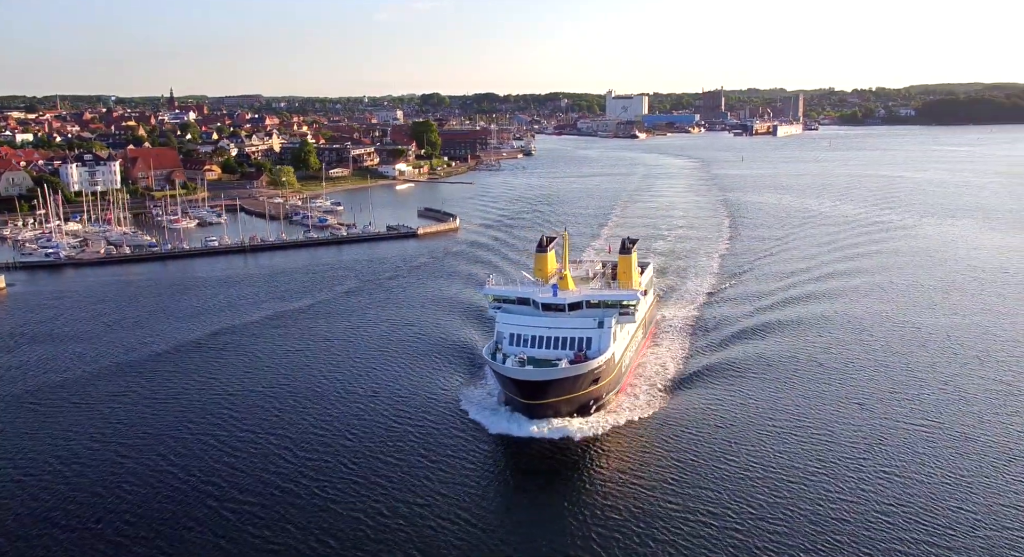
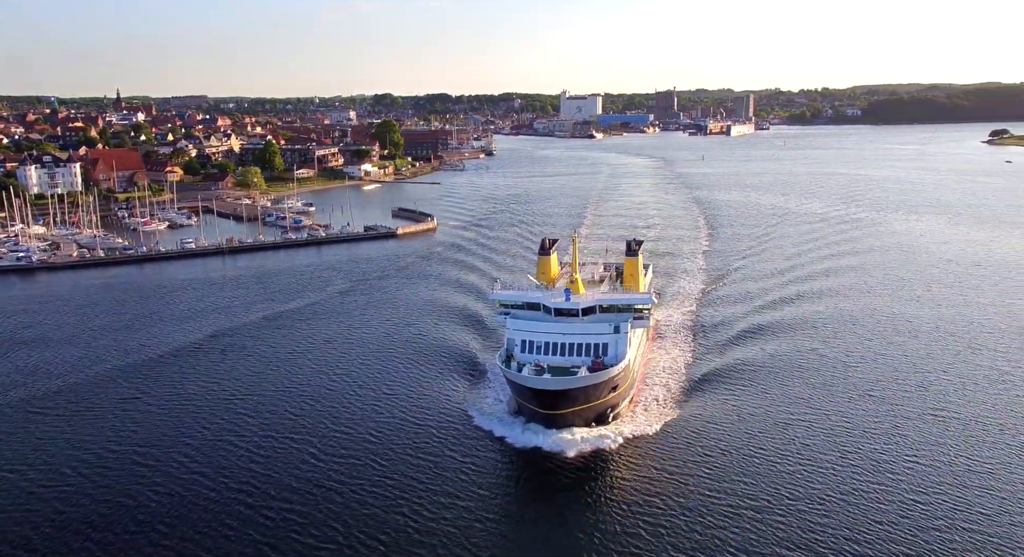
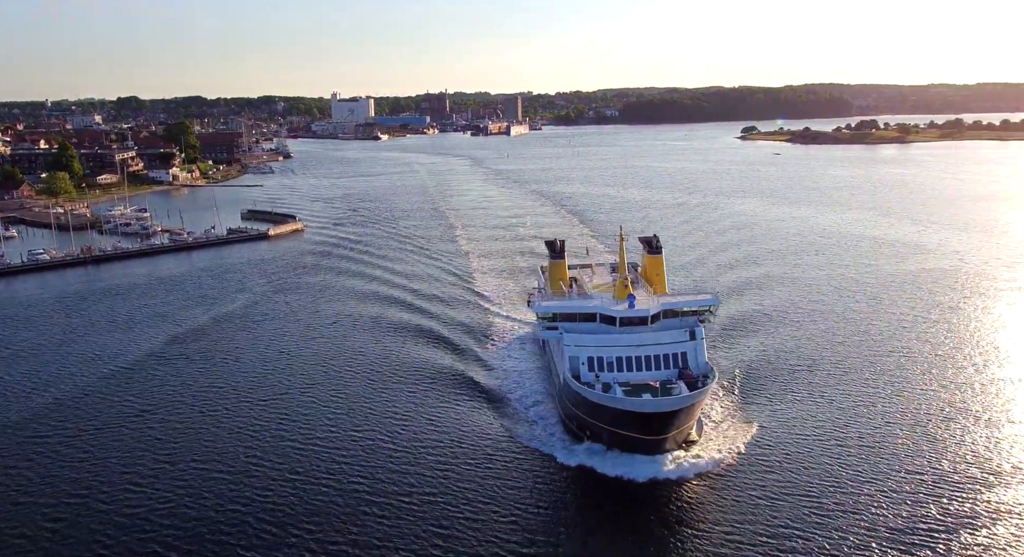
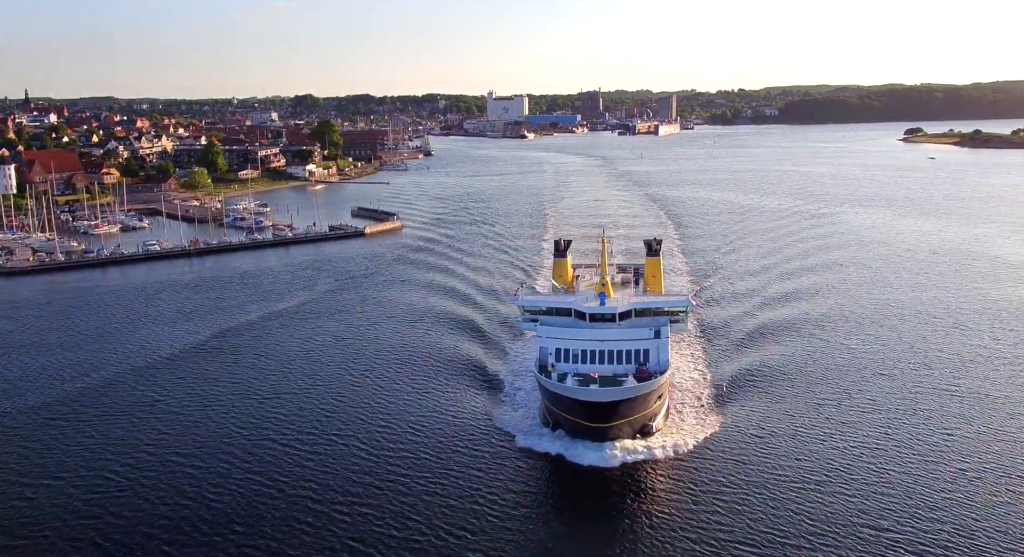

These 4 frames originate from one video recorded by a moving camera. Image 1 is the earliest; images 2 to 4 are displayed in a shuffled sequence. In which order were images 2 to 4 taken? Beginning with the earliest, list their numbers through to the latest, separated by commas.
2, 4, 3
